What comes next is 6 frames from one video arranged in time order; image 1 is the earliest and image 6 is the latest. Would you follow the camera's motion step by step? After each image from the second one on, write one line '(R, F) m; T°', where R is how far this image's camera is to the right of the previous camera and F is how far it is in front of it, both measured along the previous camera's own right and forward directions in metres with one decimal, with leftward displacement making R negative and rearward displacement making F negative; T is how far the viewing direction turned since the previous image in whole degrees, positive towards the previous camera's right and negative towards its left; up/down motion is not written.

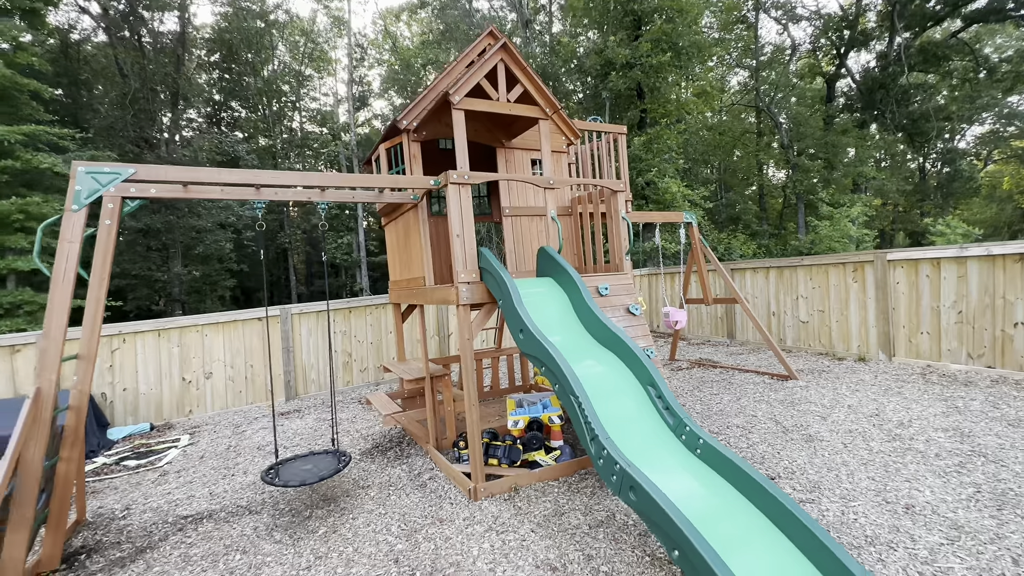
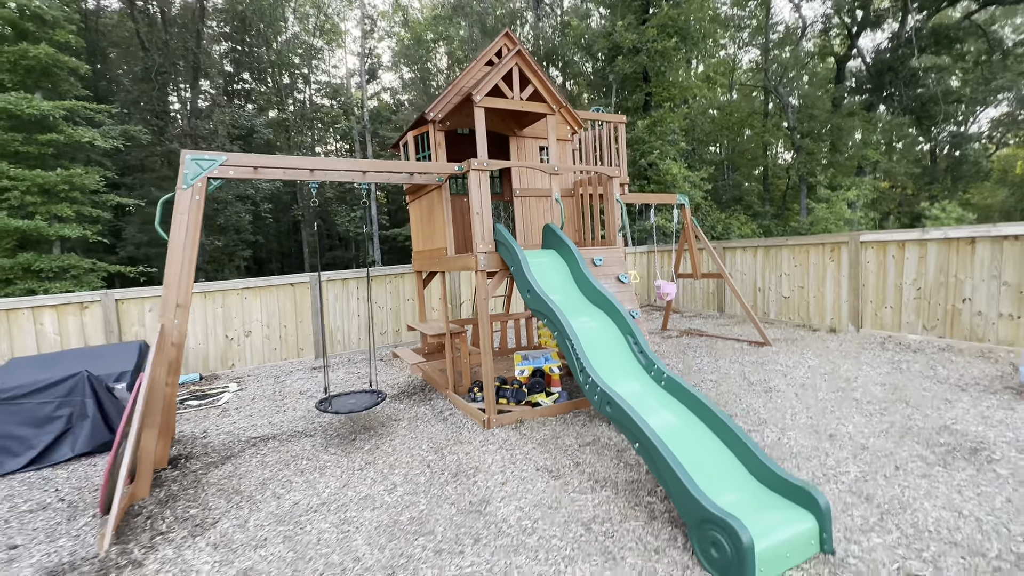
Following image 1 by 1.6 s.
(0.0, -0.6) m; -1°
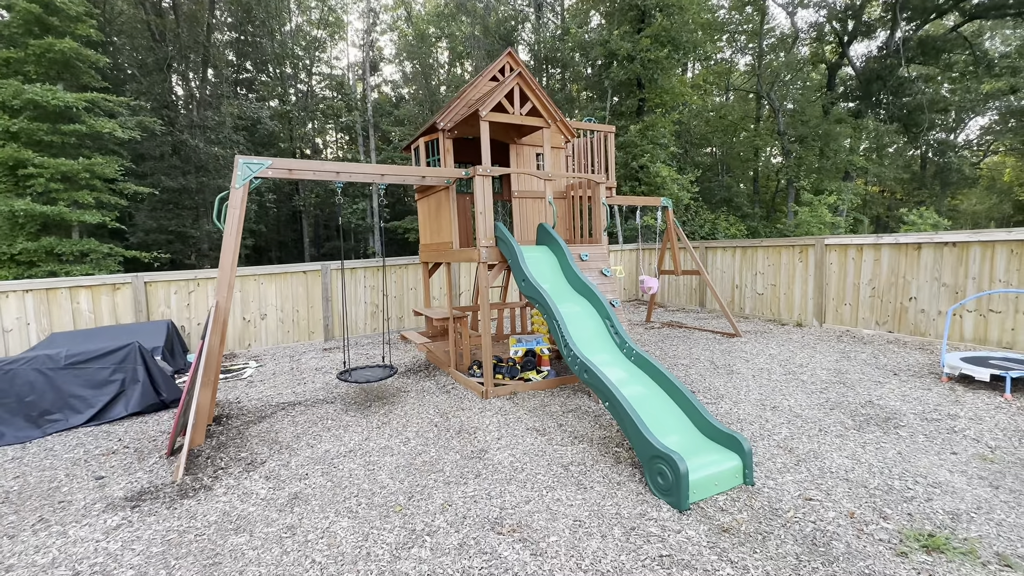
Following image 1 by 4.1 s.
(0.0, -0.6) m; +1°
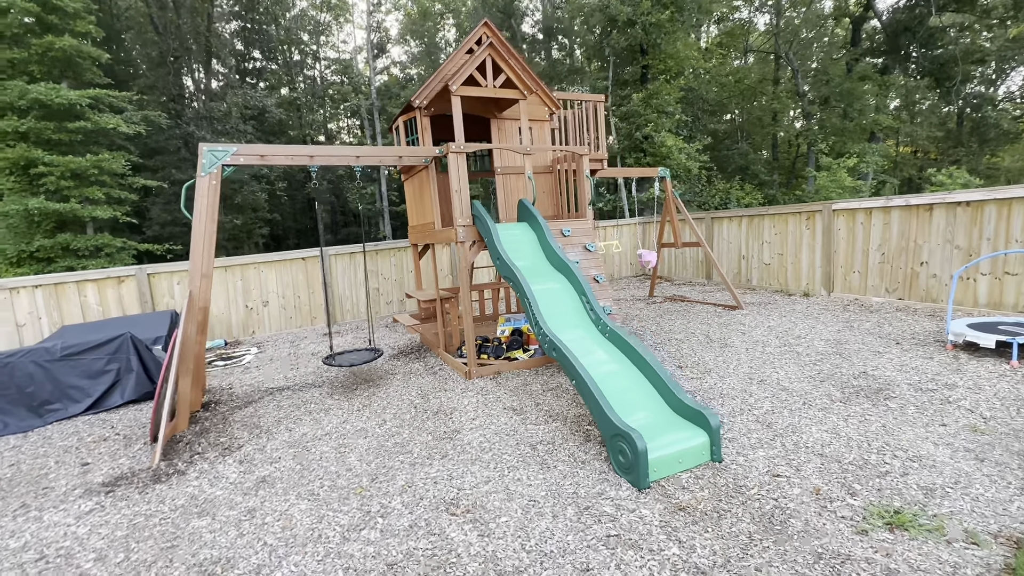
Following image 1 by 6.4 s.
(+0.4, +0.1) m; -3°
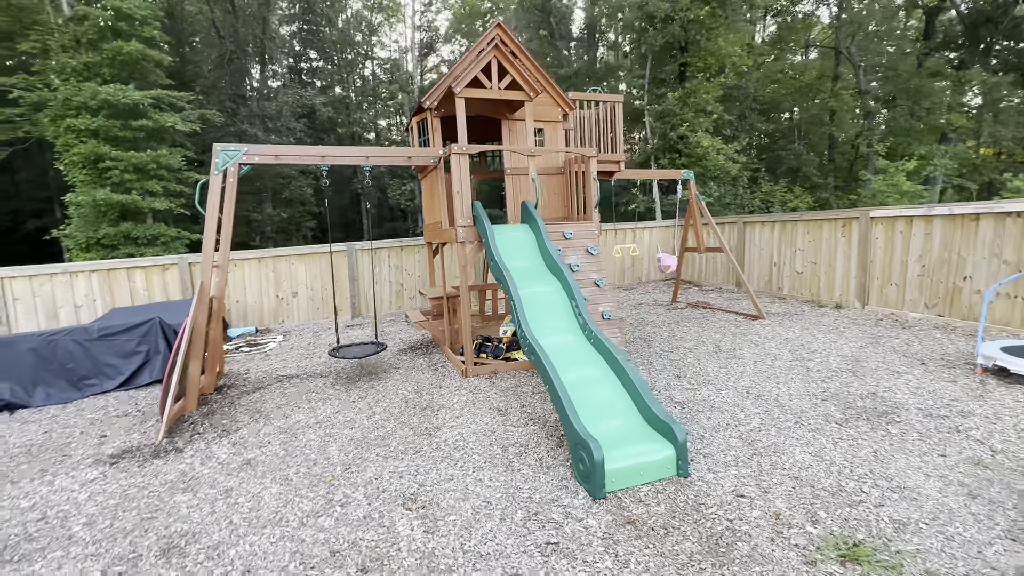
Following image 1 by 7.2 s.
(+0.4, 0.0) m; -5°
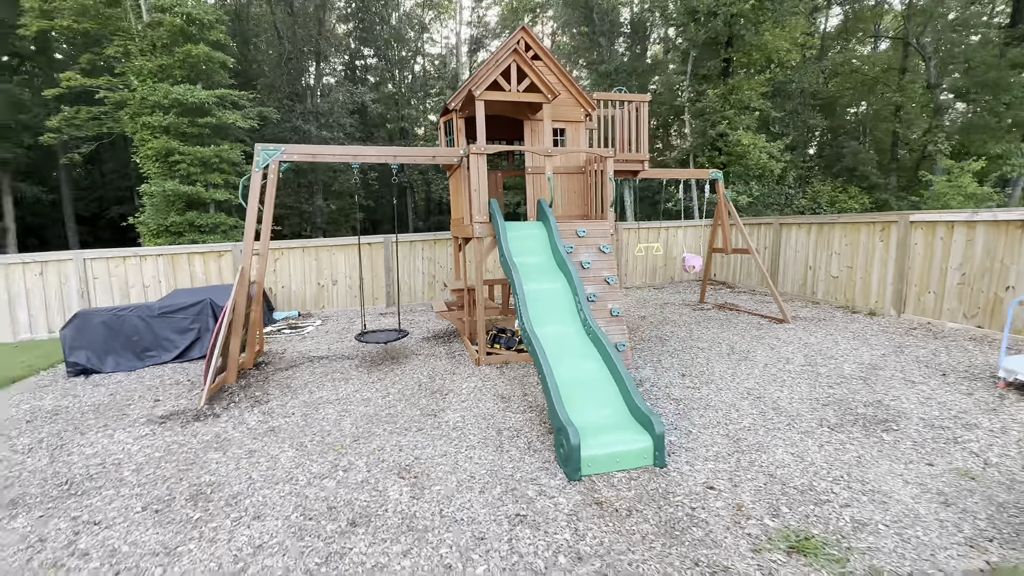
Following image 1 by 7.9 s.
(+0.3, -0.2) m; -5°
